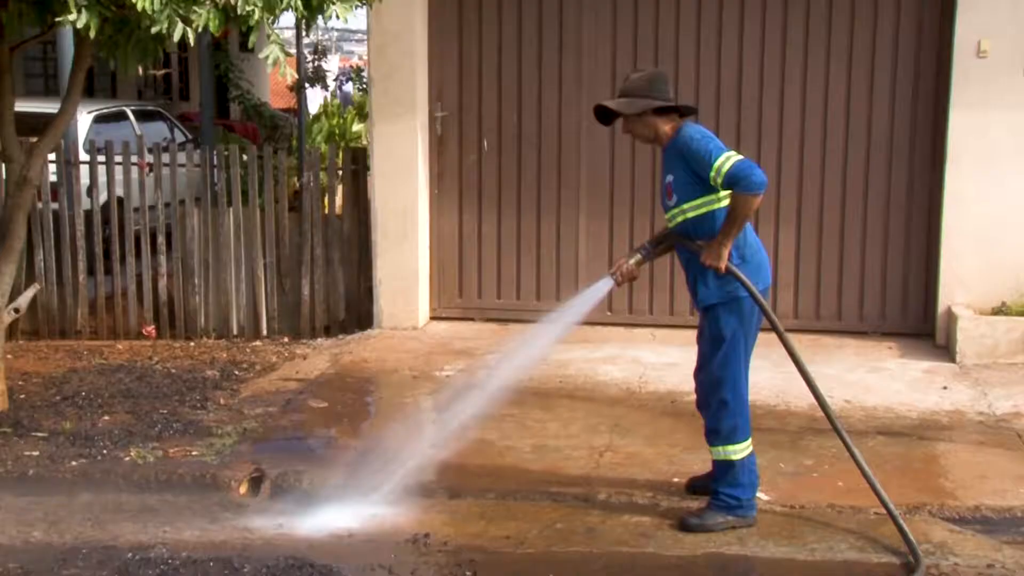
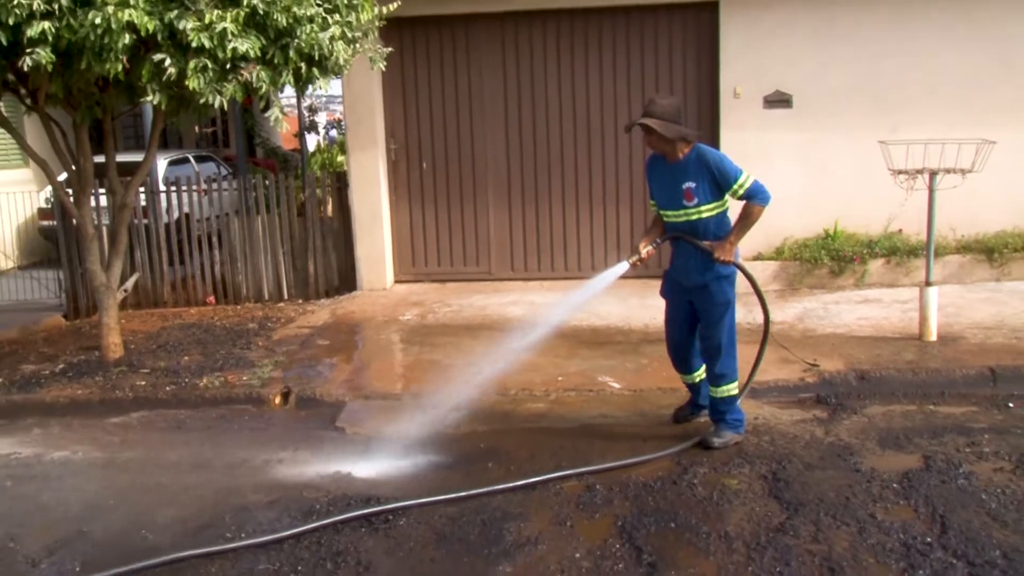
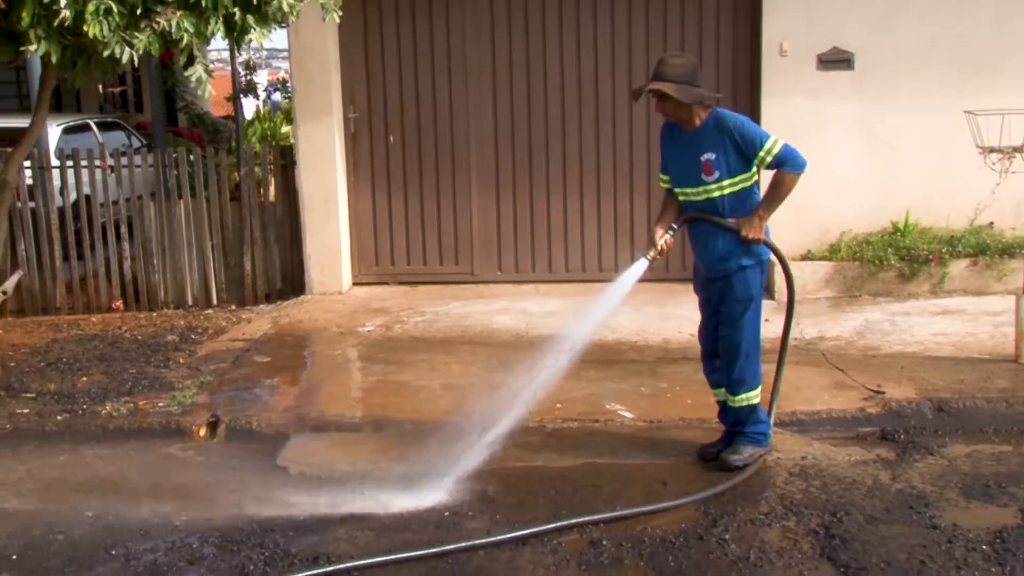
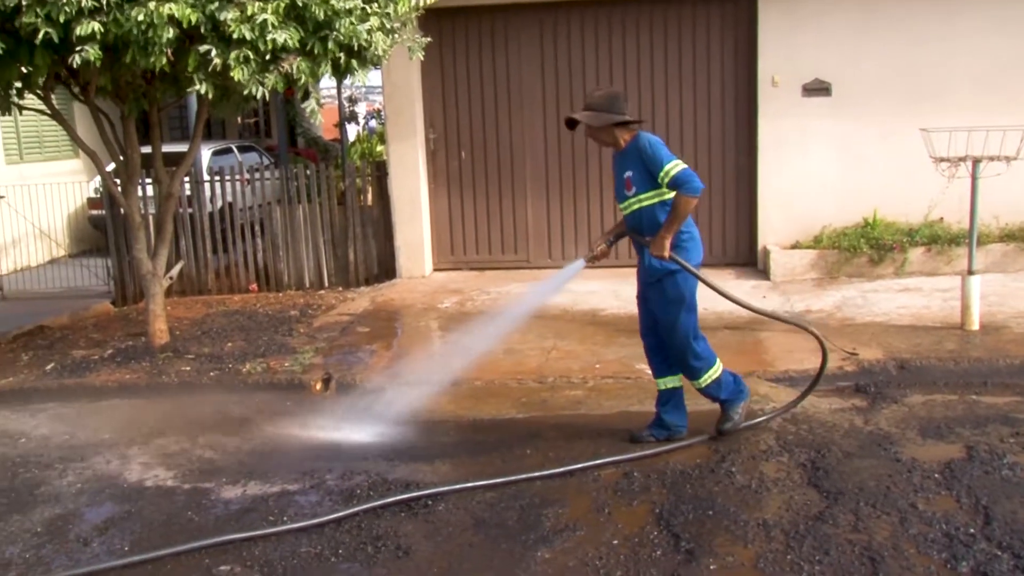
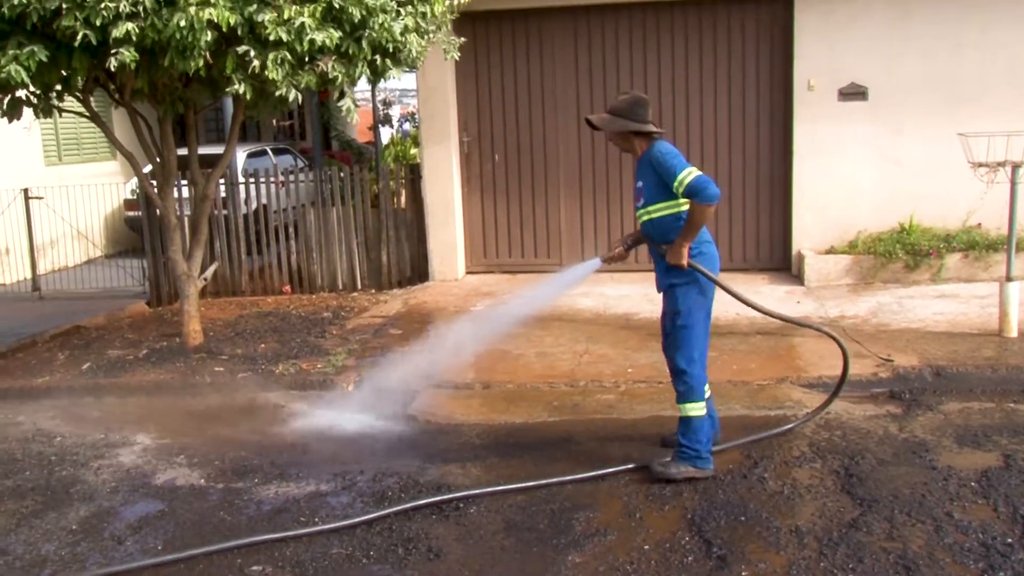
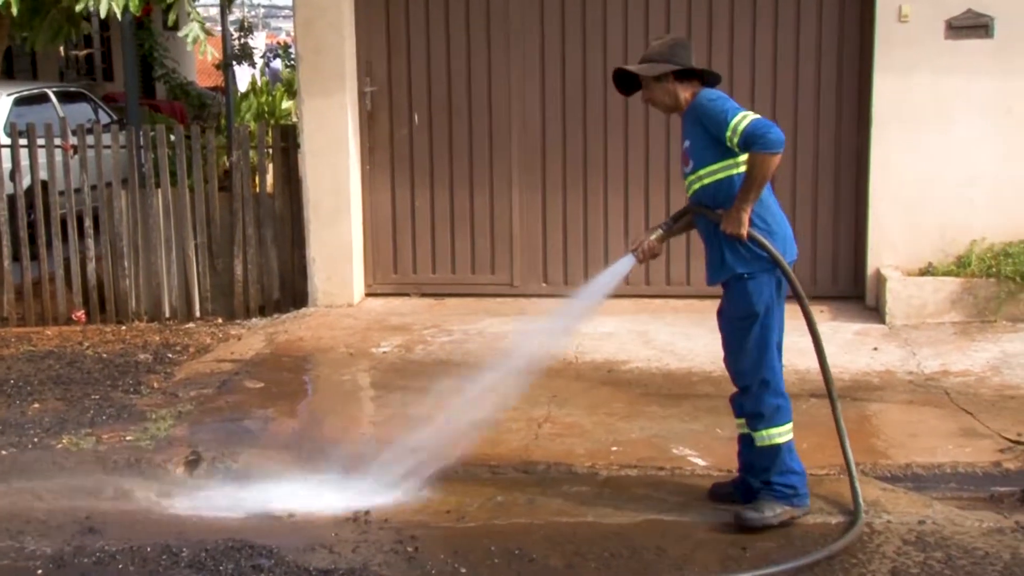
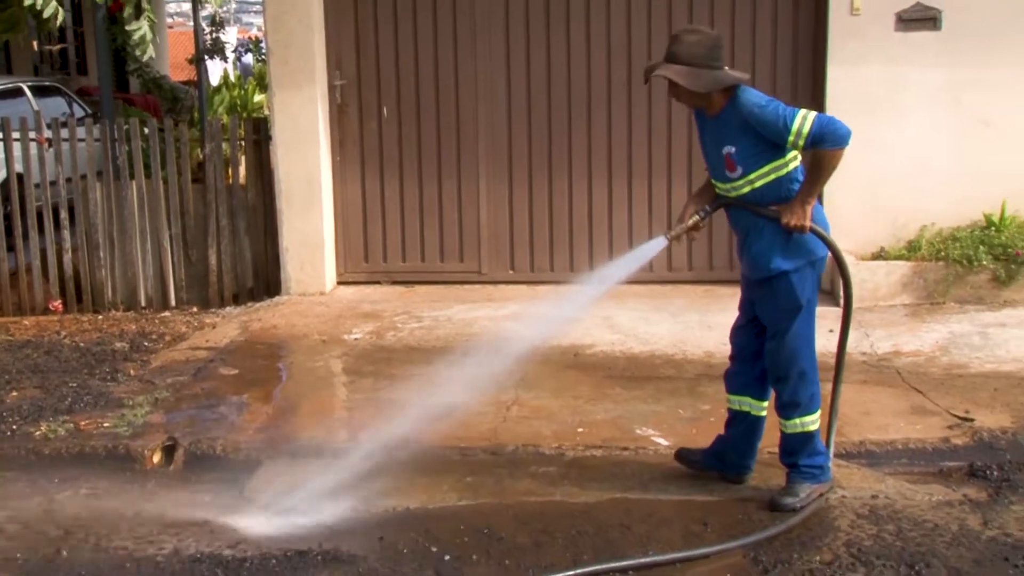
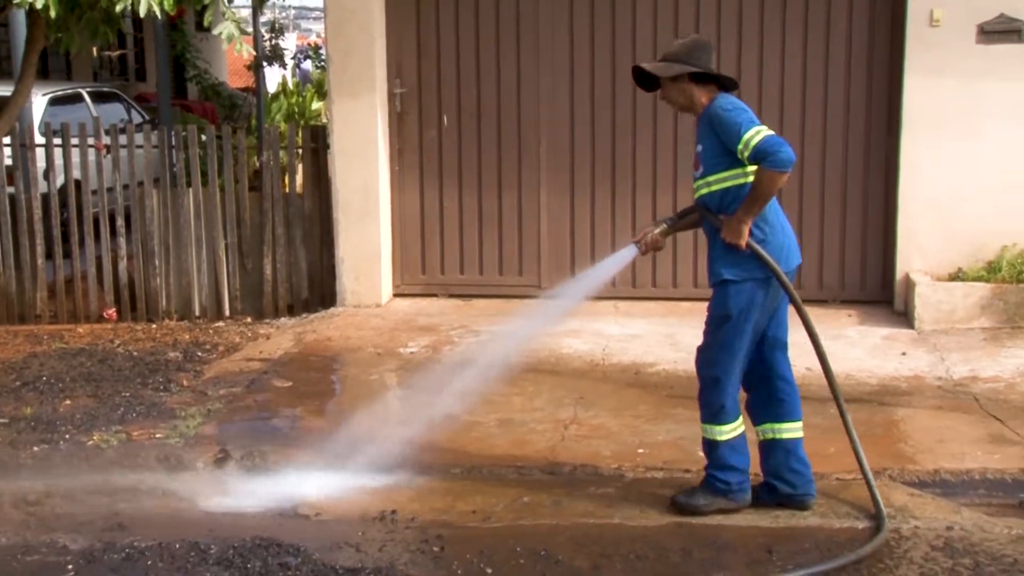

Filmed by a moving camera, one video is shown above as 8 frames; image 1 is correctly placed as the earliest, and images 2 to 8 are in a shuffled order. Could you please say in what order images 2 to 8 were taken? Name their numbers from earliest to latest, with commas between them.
8, 6, 7, 3, 2, 4, 5
